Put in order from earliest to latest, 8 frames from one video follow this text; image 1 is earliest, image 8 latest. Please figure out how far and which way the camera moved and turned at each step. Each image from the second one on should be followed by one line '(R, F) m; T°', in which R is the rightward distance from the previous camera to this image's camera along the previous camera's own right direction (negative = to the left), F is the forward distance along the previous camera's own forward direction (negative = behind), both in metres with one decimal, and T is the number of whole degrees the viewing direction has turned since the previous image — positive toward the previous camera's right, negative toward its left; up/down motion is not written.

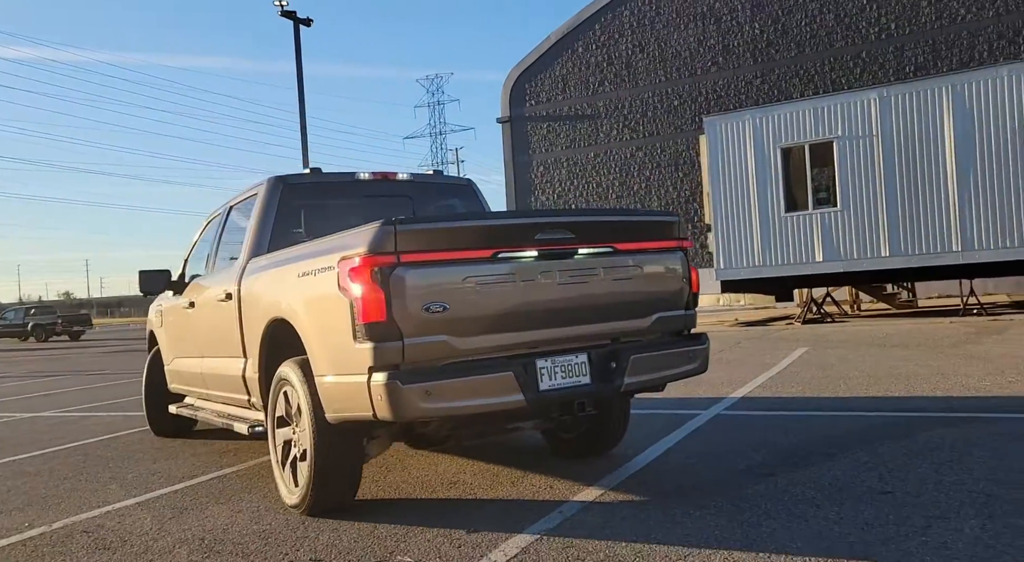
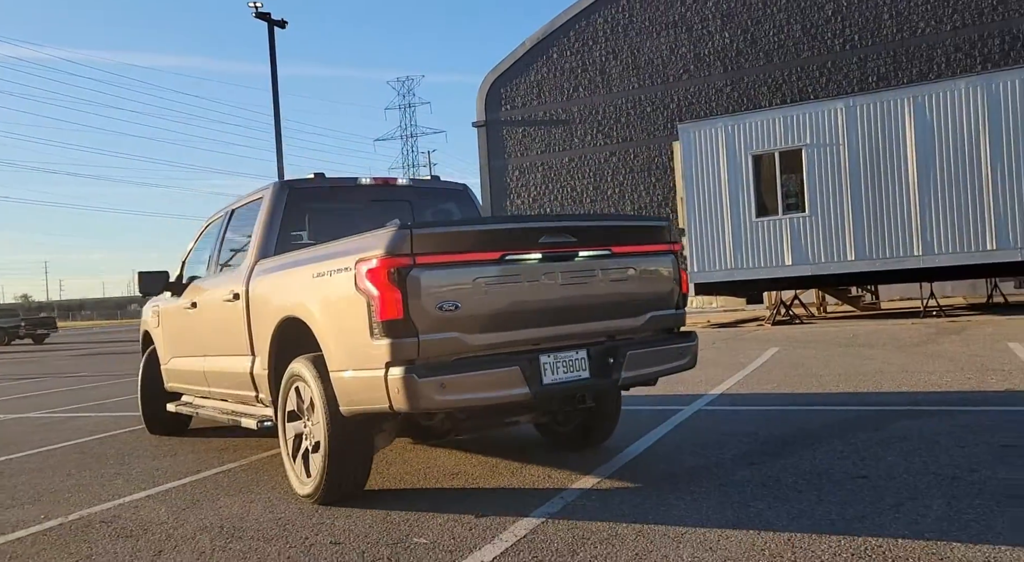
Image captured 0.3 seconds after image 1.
(-0.2, -0.3) m; +2°
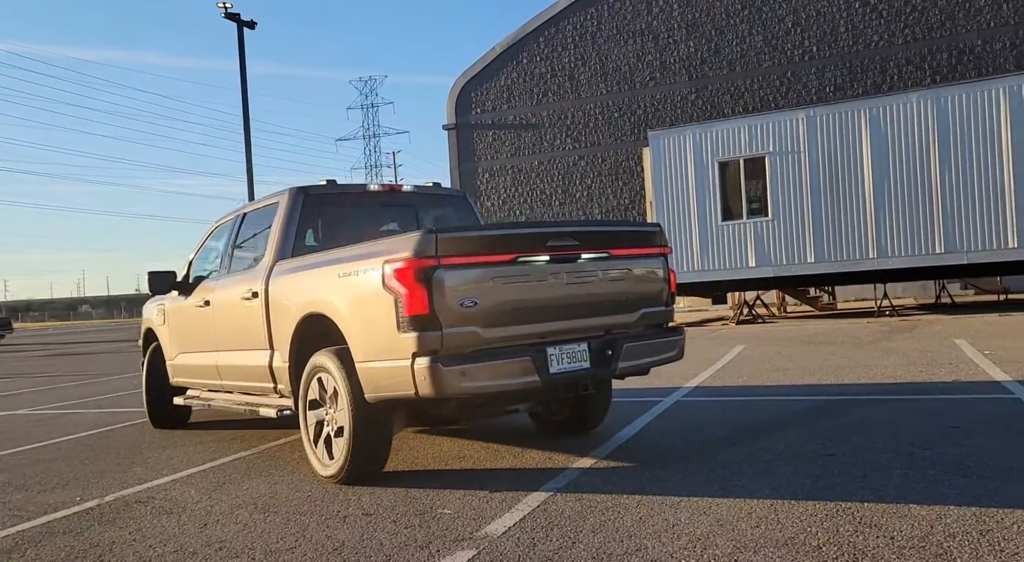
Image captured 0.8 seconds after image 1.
(-0.3, -0.5) m; +3°
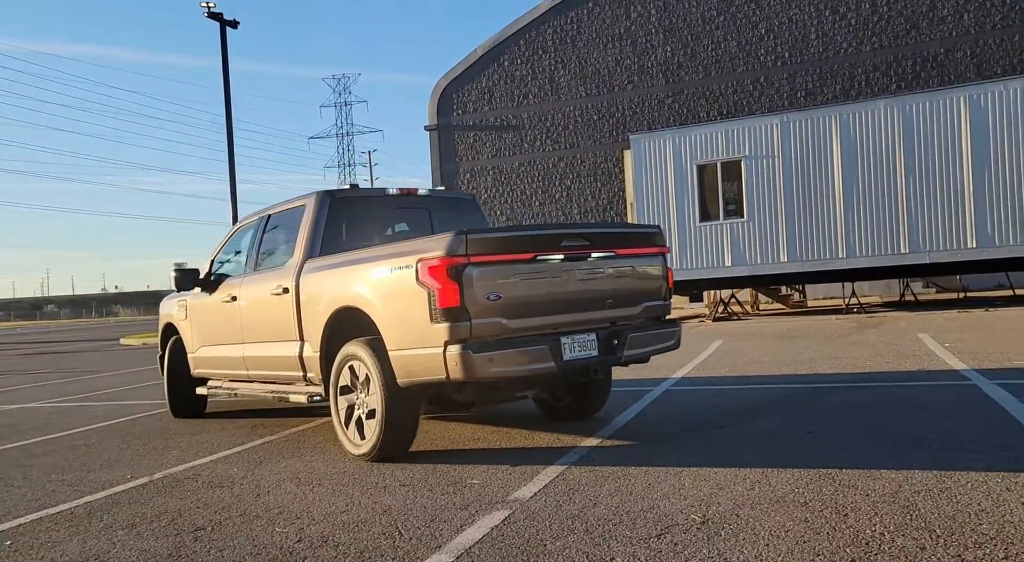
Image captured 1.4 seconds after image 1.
(-0.3, -0.6) m; +2°
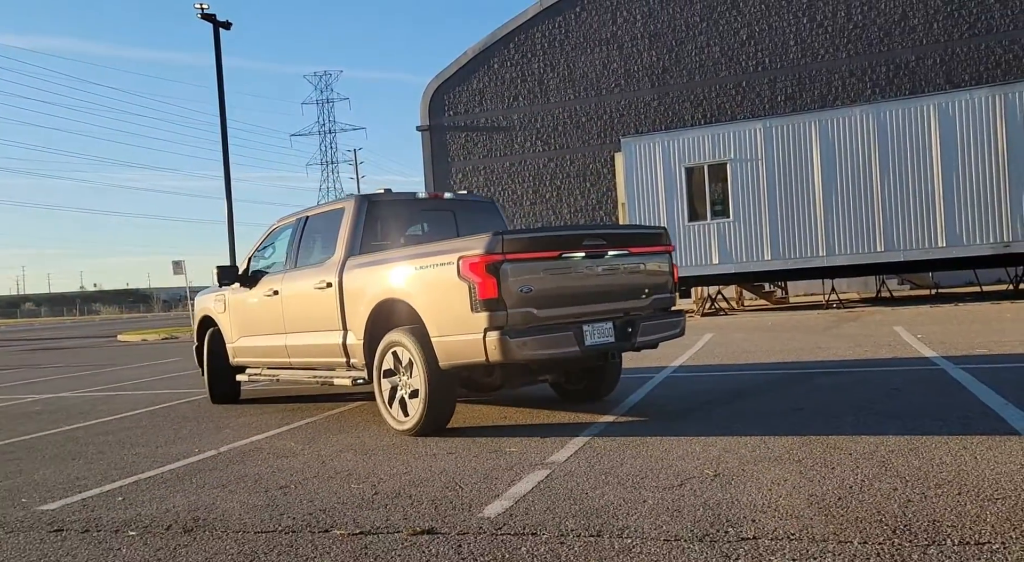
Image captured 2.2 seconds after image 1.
(-0.3, -0.8) m; +1°
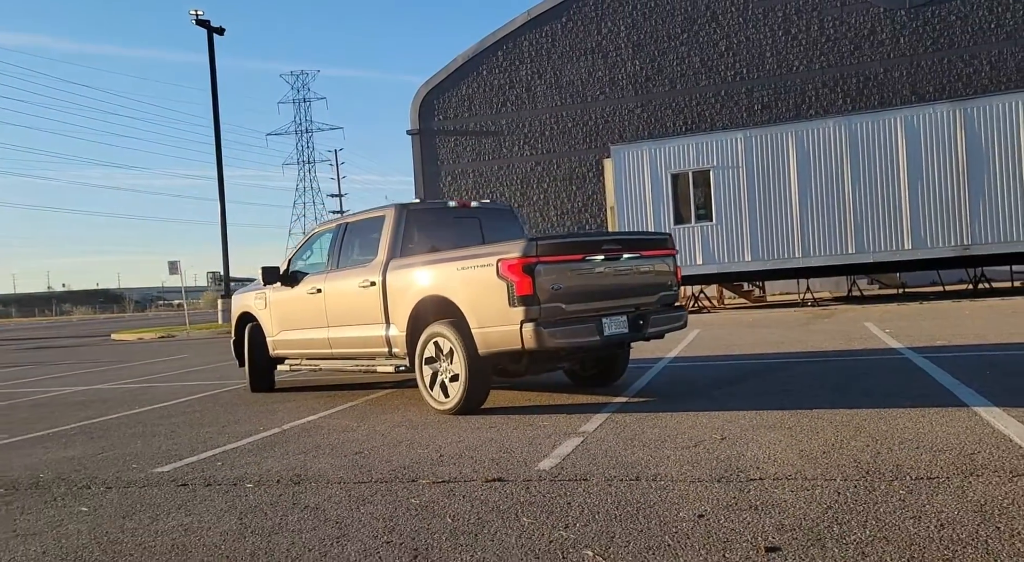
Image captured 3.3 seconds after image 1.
(-0.5, -1.0) m; +2°
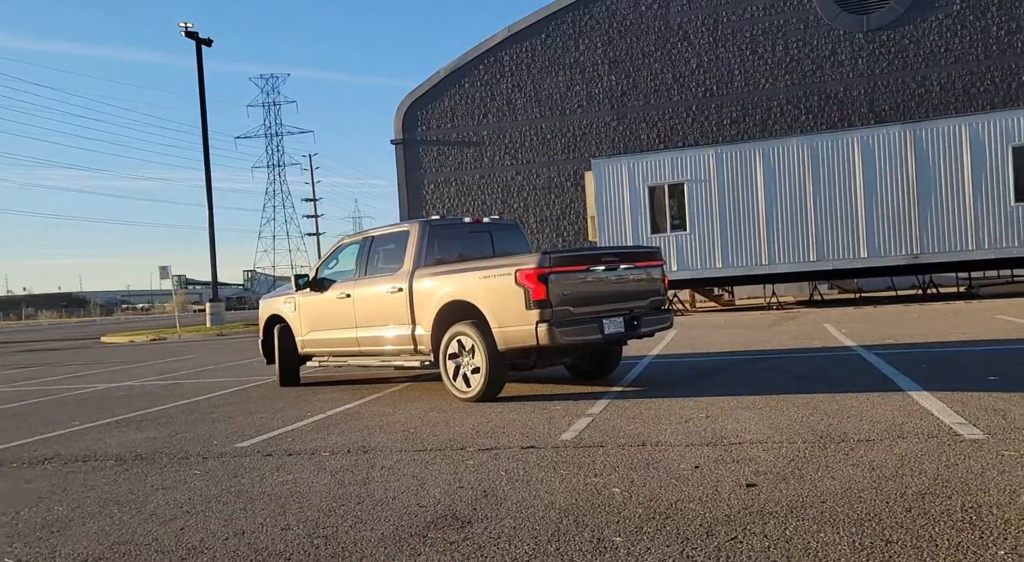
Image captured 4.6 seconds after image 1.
(-0.5, -1.3) m; +2°
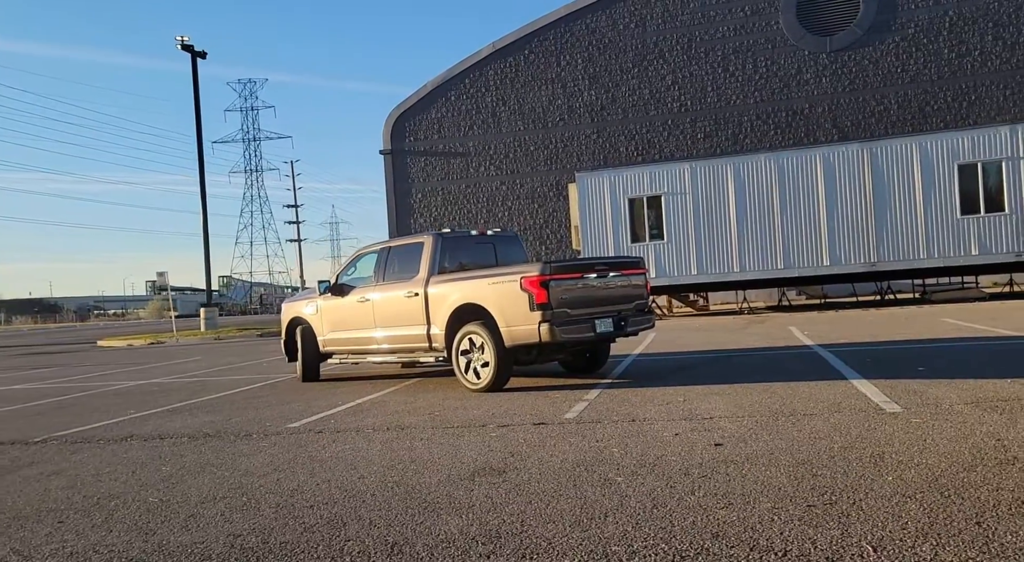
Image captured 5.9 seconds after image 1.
(-0.3, -1.4) m; +2°
